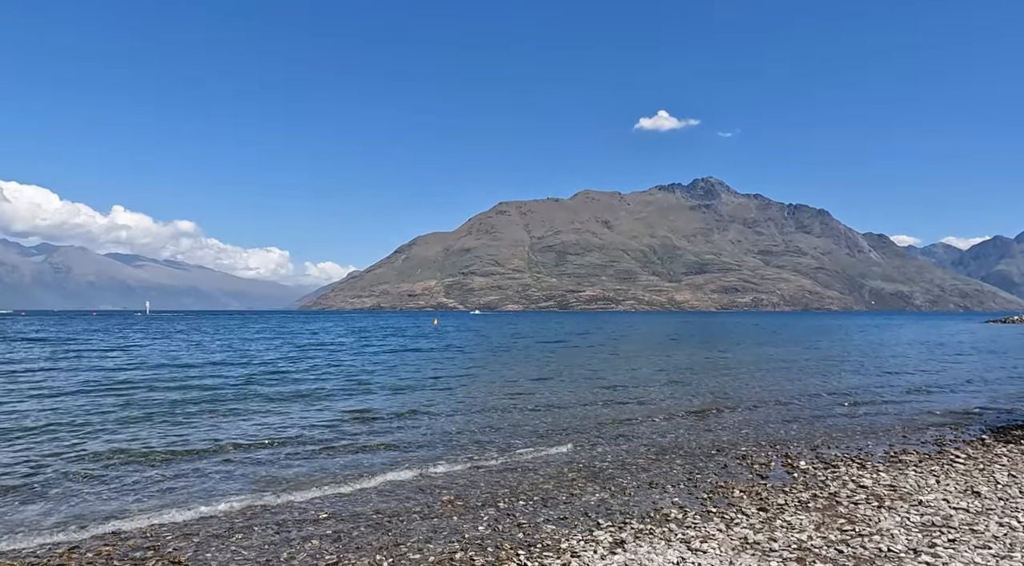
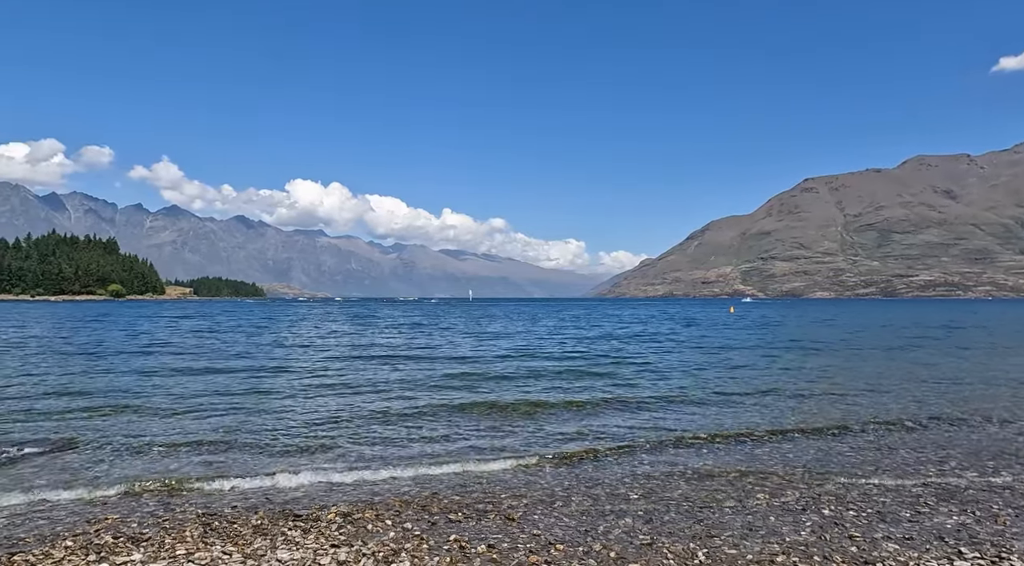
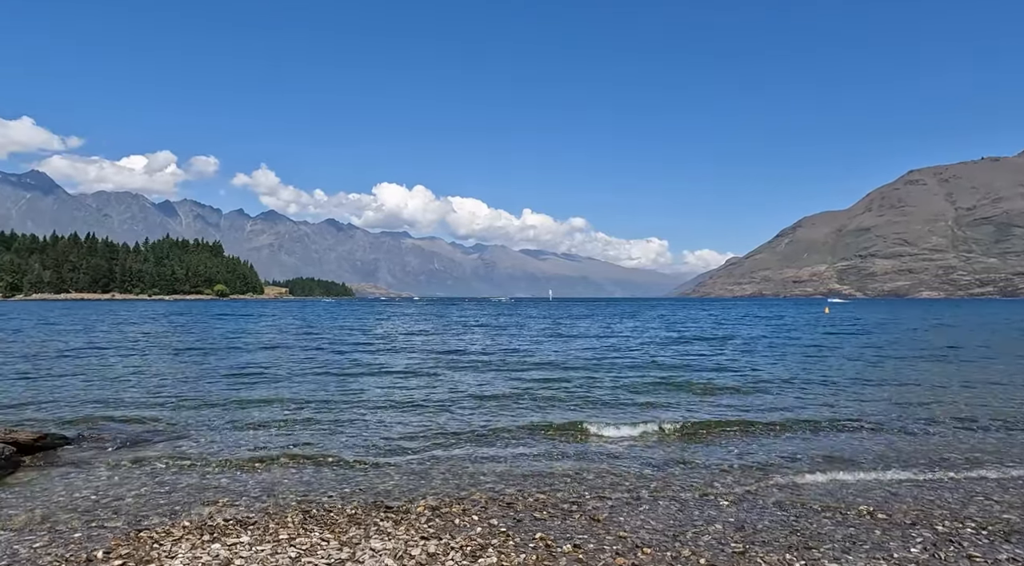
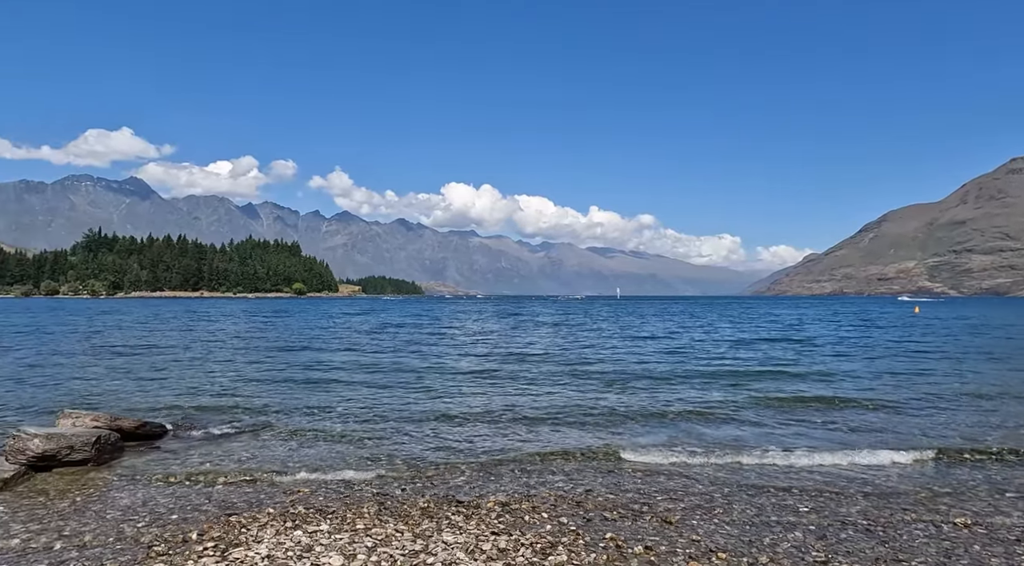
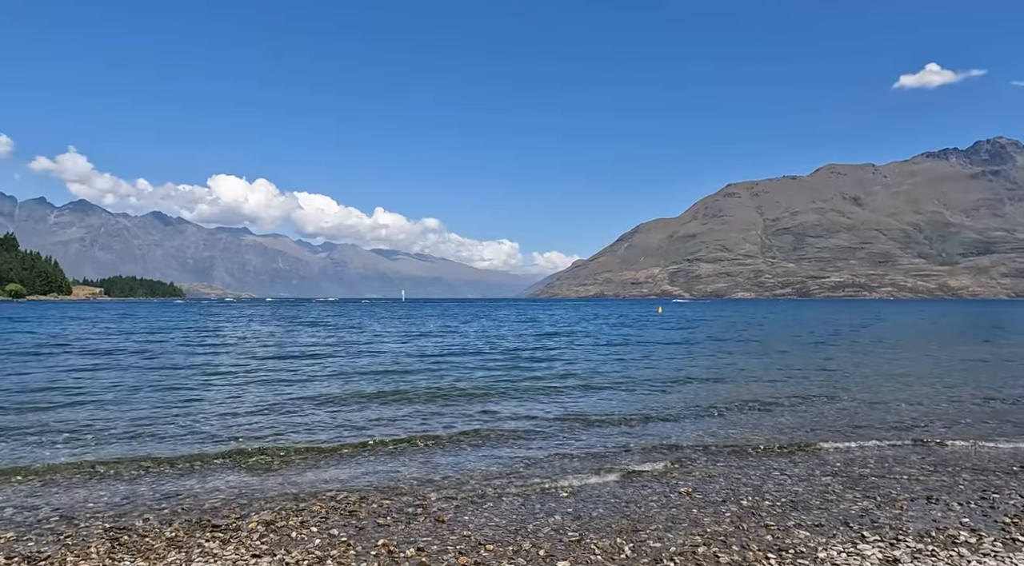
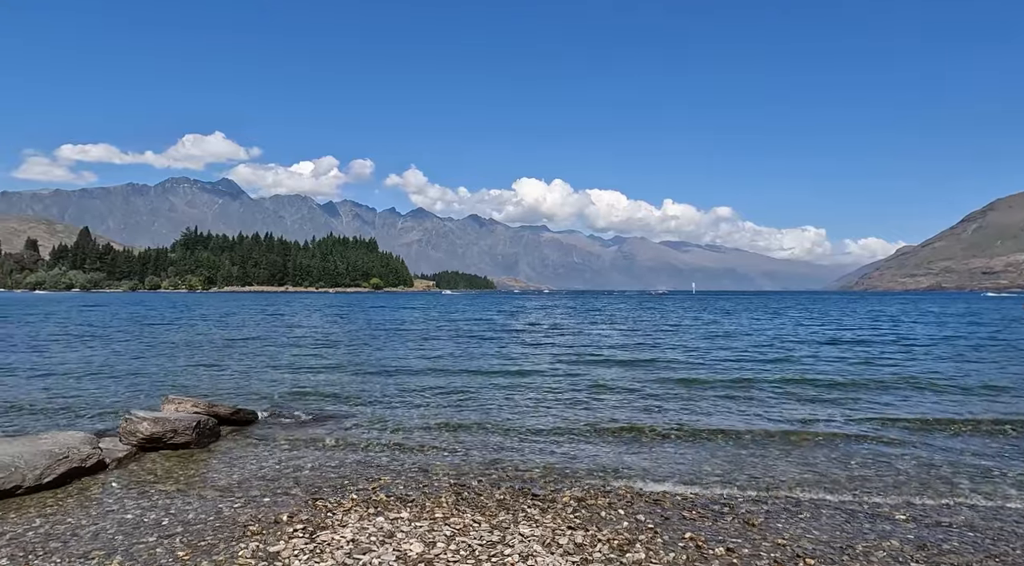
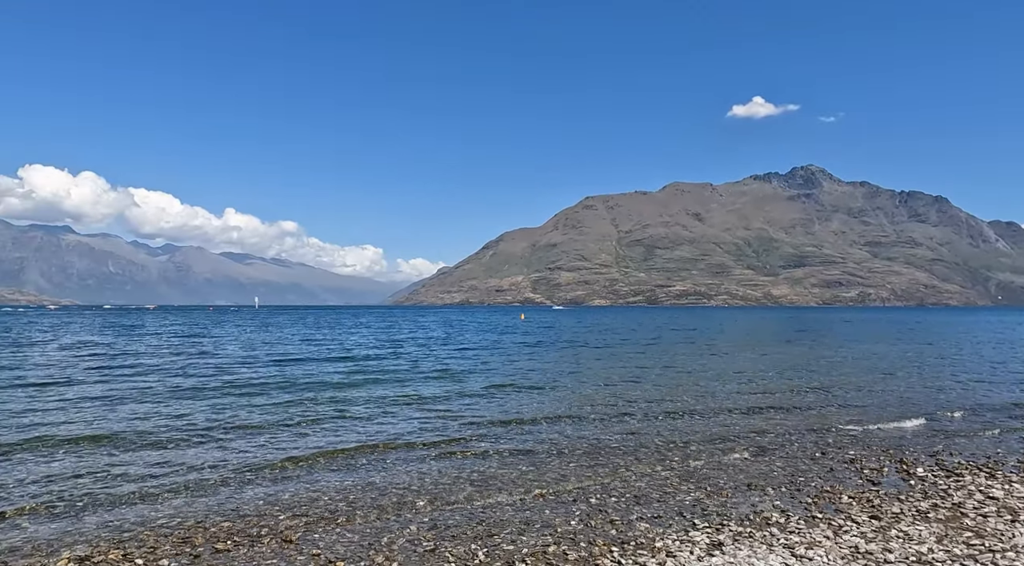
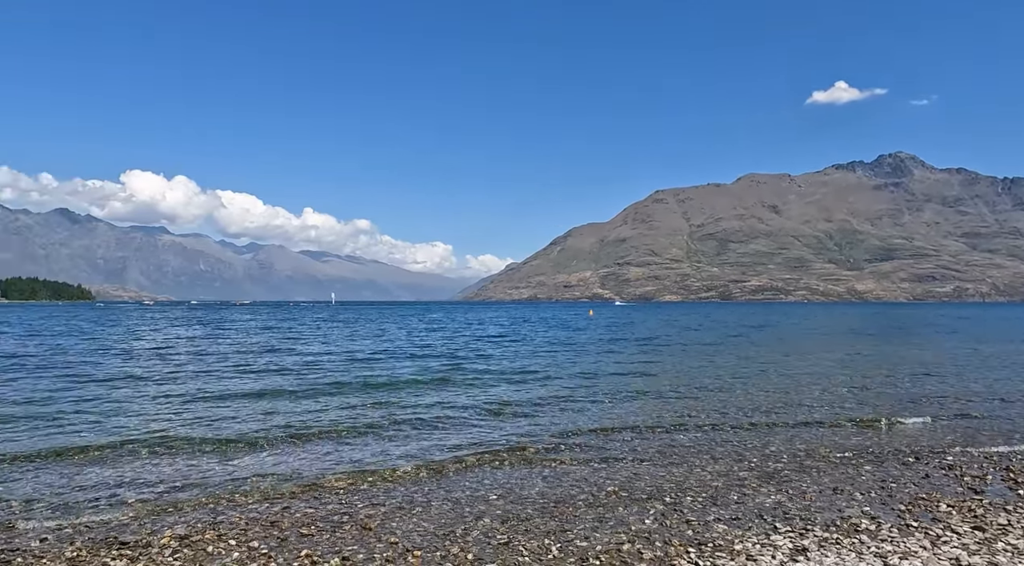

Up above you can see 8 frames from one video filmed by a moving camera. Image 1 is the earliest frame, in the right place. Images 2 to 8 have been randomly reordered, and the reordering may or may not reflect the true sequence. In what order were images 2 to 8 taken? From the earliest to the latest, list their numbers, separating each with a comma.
7, 8, 5, 2, 3, 4, 6
